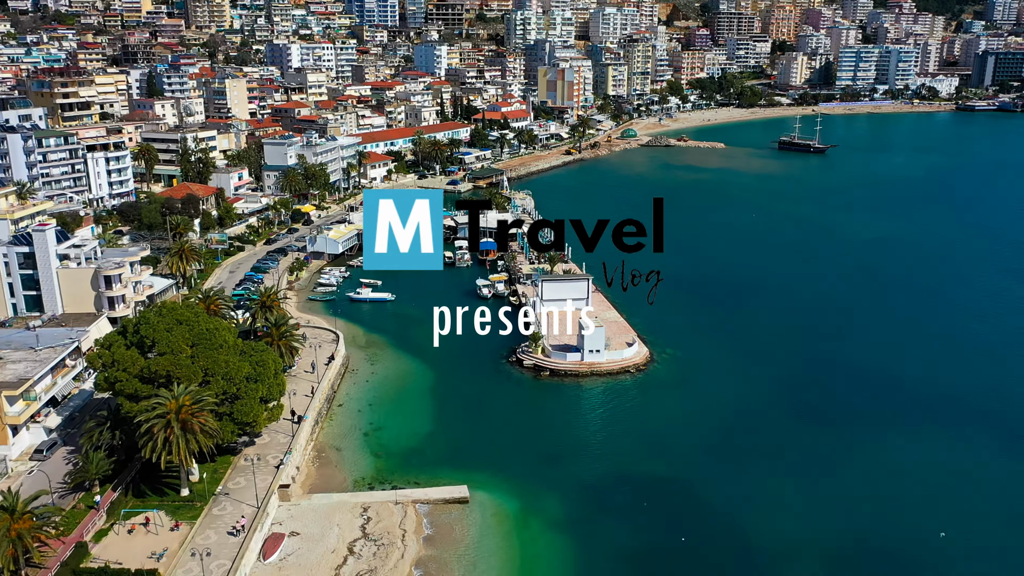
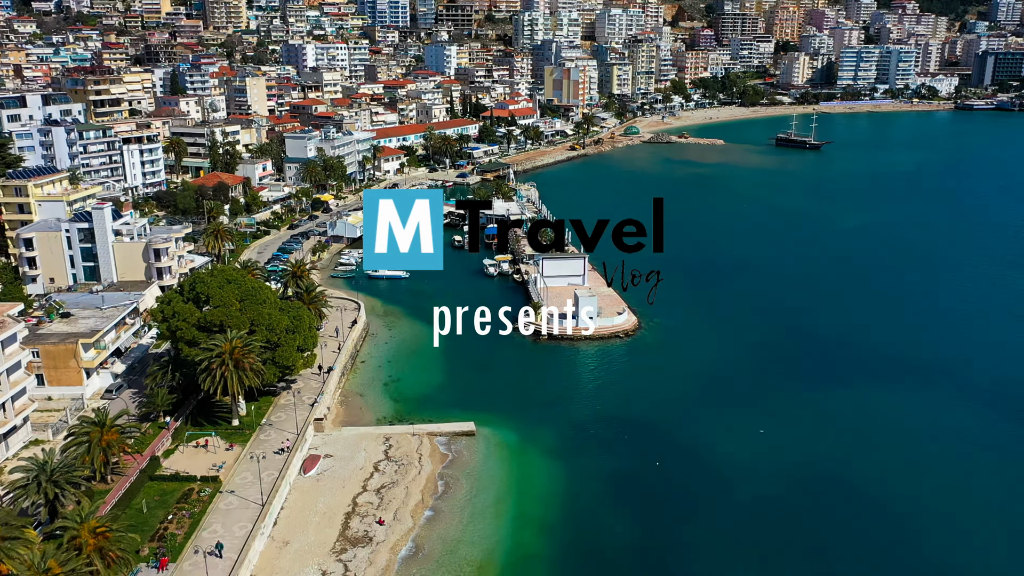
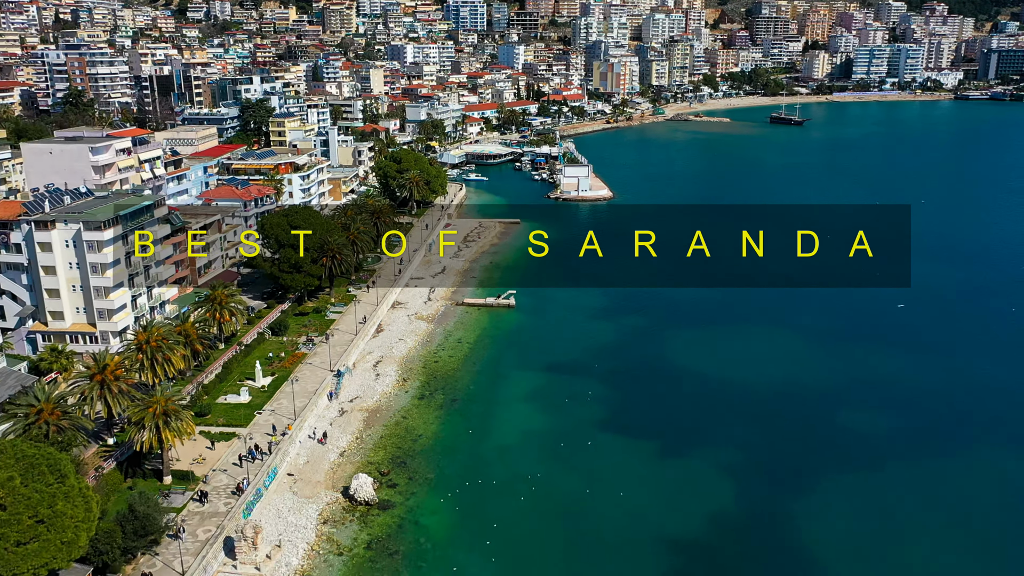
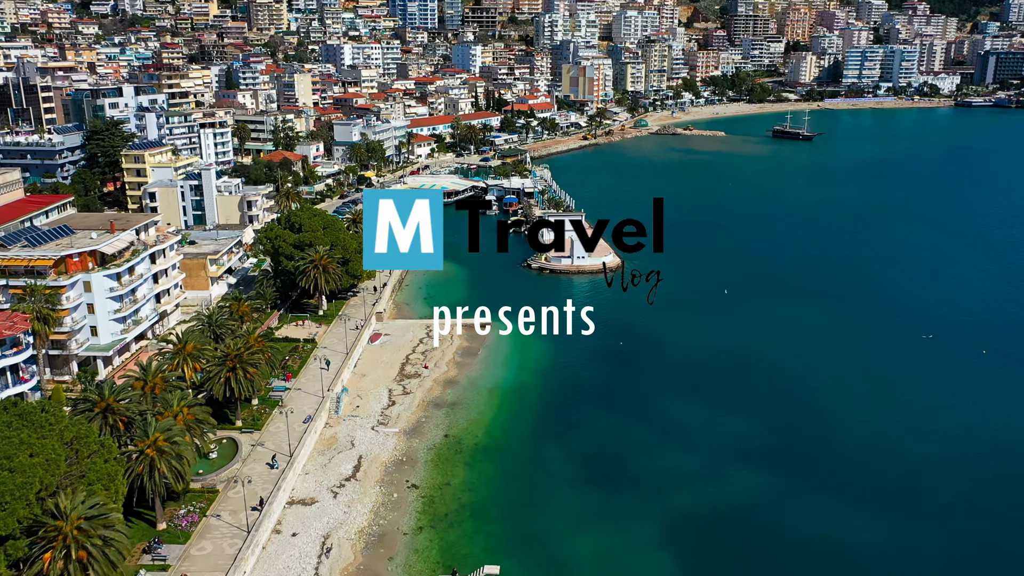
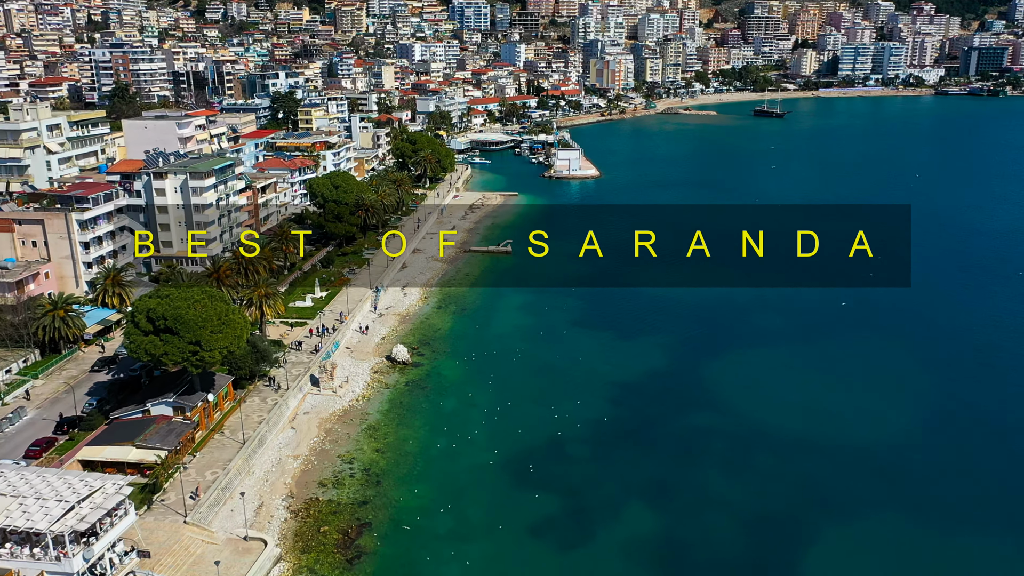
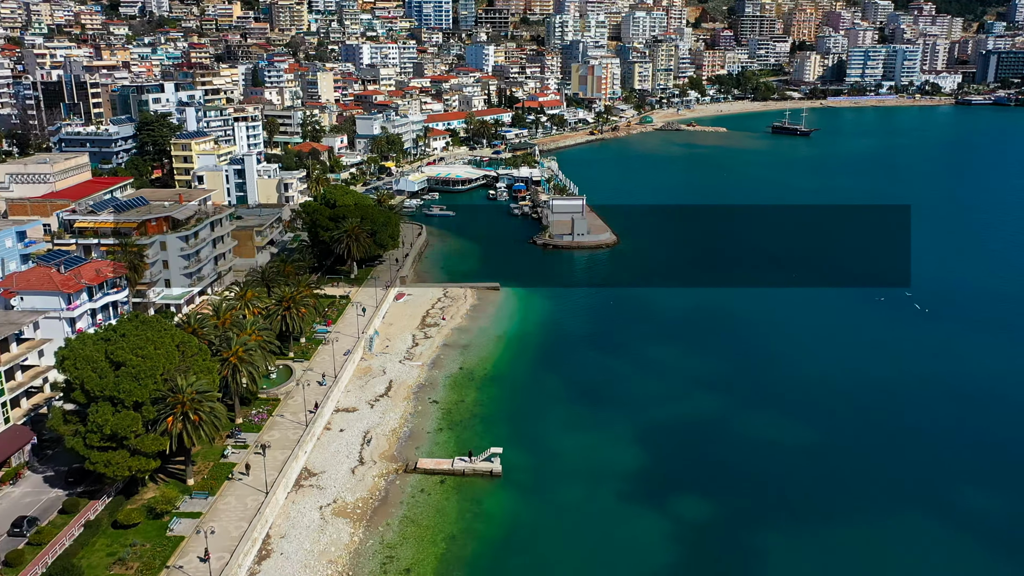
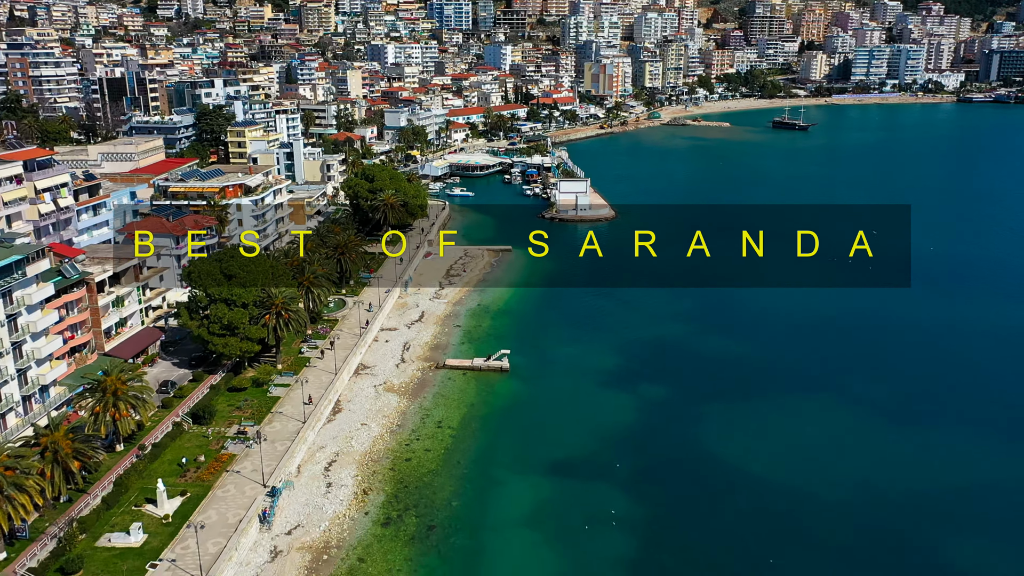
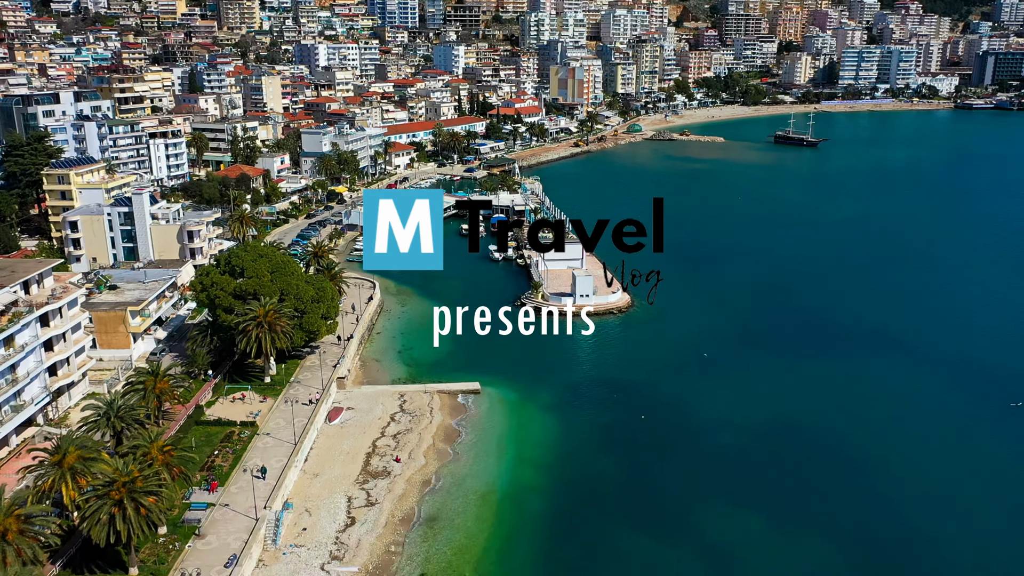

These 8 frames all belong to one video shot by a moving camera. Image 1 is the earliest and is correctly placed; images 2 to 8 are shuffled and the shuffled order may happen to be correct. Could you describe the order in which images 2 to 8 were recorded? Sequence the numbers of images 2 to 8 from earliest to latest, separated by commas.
2, 8, 4, 6, 7, 3, 5
